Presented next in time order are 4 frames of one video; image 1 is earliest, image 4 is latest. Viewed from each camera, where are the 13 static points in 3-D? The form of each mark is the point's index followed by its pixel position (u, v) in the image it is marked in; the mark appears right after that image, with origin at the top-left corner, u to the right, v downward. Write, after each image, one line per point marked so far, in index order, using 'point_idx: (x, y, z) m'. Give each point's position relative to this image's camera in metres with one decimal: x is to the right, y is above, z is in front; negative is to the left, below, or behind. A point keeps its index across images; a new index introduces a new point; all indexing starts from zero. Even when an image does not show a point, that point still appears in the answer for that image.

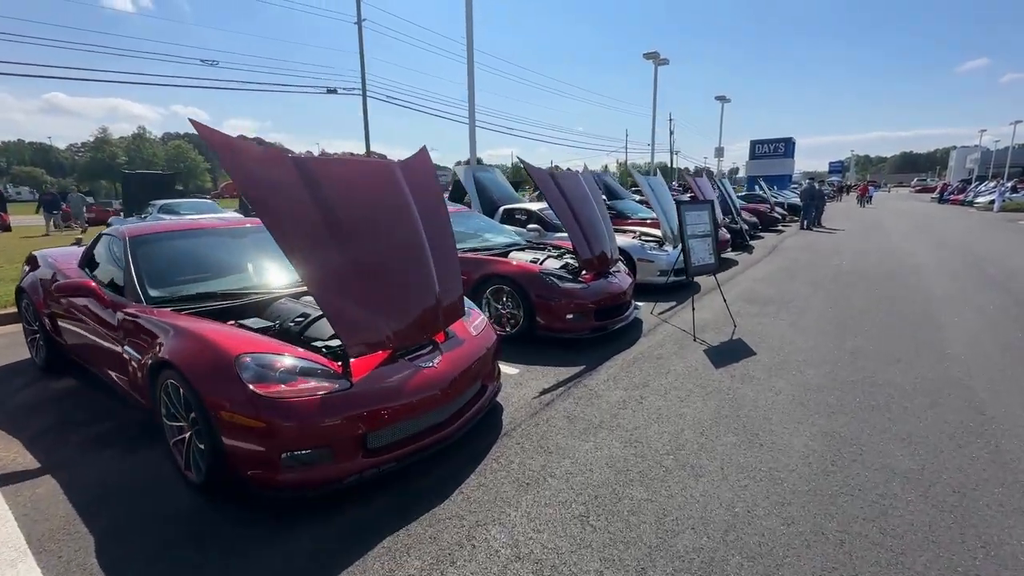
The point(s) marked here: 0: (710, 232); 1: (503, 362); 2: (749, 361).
0: (+2.4, +0.7, +5.7) m
1: (-0.1, -0.8, +4.6) m
2: (+2.4, -0.7, +4.7) m
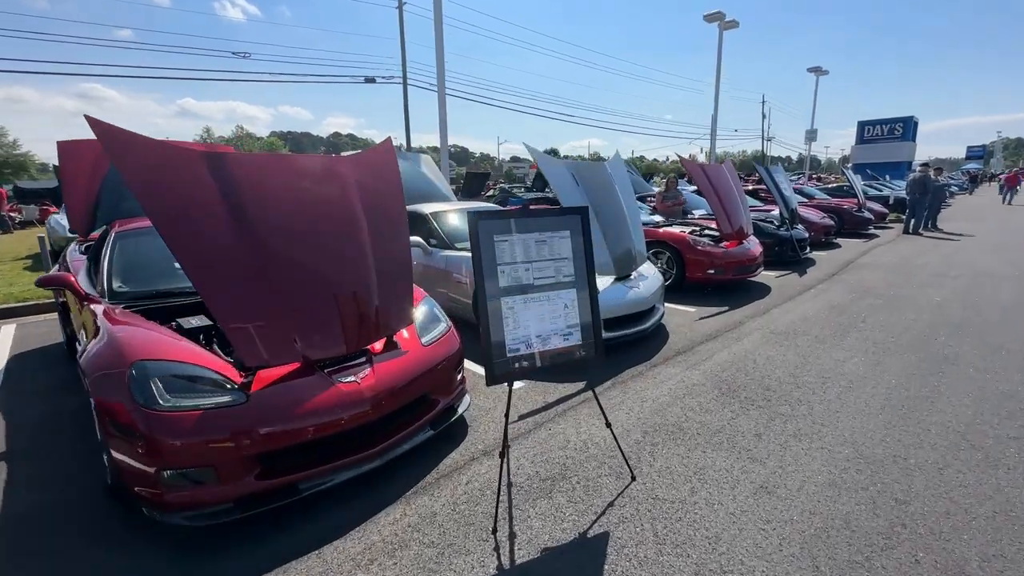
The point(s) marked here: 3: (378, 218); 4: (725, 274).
0: (+0.3, +0.1, +2.6) m
1: (-2.4, -1.3, +2.0) m
2: (+0.1, -1.4, +1.7) m
3: (-0.9, +0.5, +3.1) m
4: (+3.1, +0.2, +6.8) m
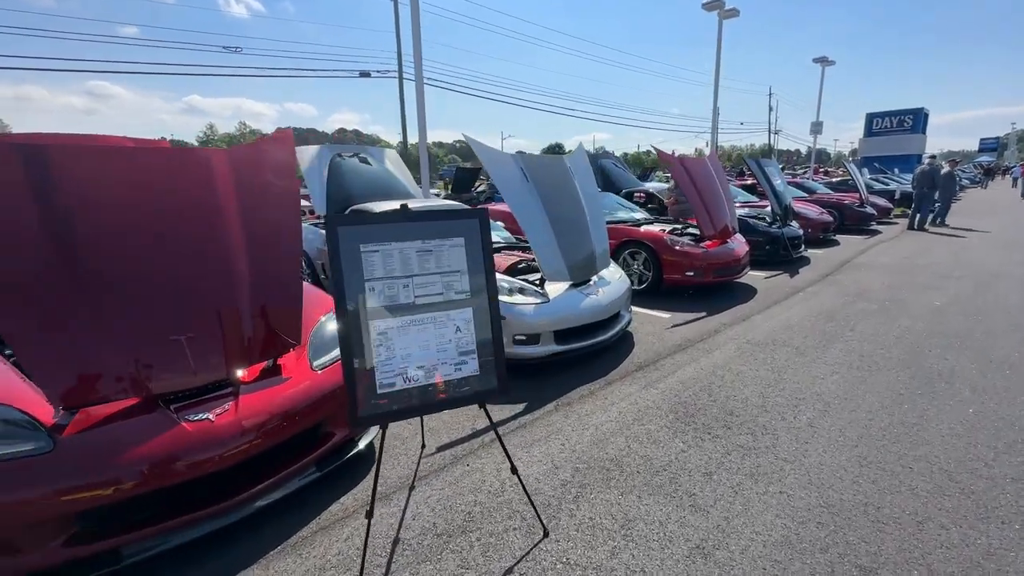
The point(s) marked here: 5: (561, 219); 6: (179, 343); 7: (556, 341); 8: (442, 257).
0: (-0.2, 0.0, +2.2) m
1: (-2.9, -1.4, +1.5) m
2: (-0.5, -1.5, +1.2) m
3: (-1.4, +0.4, +2.7) m
4: (+2.6, +0.2, +6.3) m
5: (+0.5, +0.6, +4.5) m
6: (-1.6, -0.2, +2.3) m
7: (+0.4, -0.5, +4.1) m
8: (-0.3, +0.1, +2.1) m
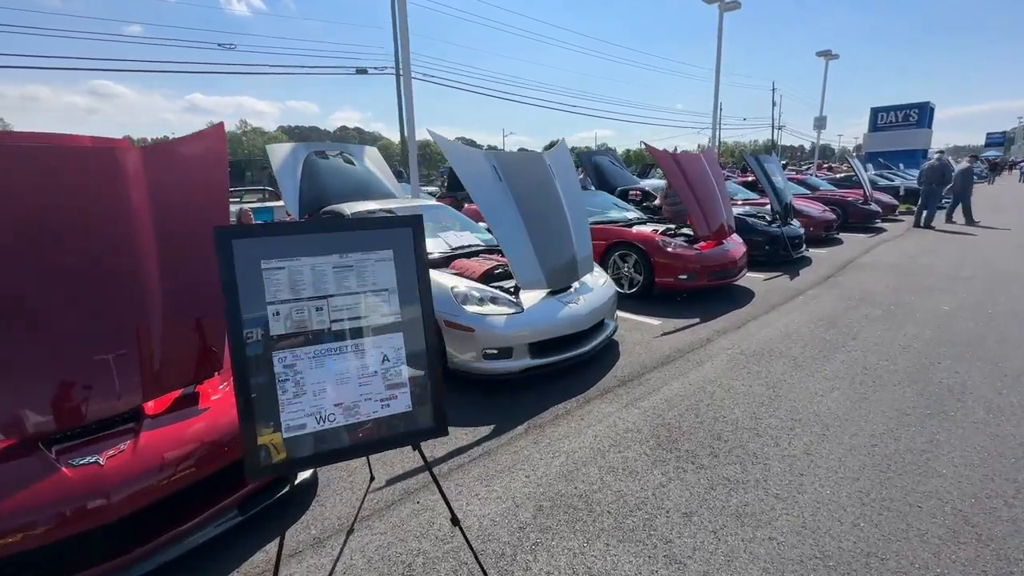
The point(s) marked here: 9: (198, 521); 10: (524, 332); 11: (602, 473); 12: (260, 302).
0: (-0.5, -0.1, +1.8) m
1: (-3.2, -1.5, +1.2) m
2: (-0.7, -1.5, +0.9) m
3: (-1.7, +0.3, +2.4) m
4: (+2.4, +0.1, +5.9) m
5: (+0.2, +0.6, +4.1) m
6: (-1.8, -0.3, +2.0) m
7: (+0.2, -0.5, +3.7) m
8: (-0.6, +0.1, +1.8) m
9: (-1.4, -1.1, +2.1) m
10: (+0.1, -0.3, +3.7) m
11: (+0.5, -1.1, +2.7) m
12: (-0.9, 0.0, +1.7) m
